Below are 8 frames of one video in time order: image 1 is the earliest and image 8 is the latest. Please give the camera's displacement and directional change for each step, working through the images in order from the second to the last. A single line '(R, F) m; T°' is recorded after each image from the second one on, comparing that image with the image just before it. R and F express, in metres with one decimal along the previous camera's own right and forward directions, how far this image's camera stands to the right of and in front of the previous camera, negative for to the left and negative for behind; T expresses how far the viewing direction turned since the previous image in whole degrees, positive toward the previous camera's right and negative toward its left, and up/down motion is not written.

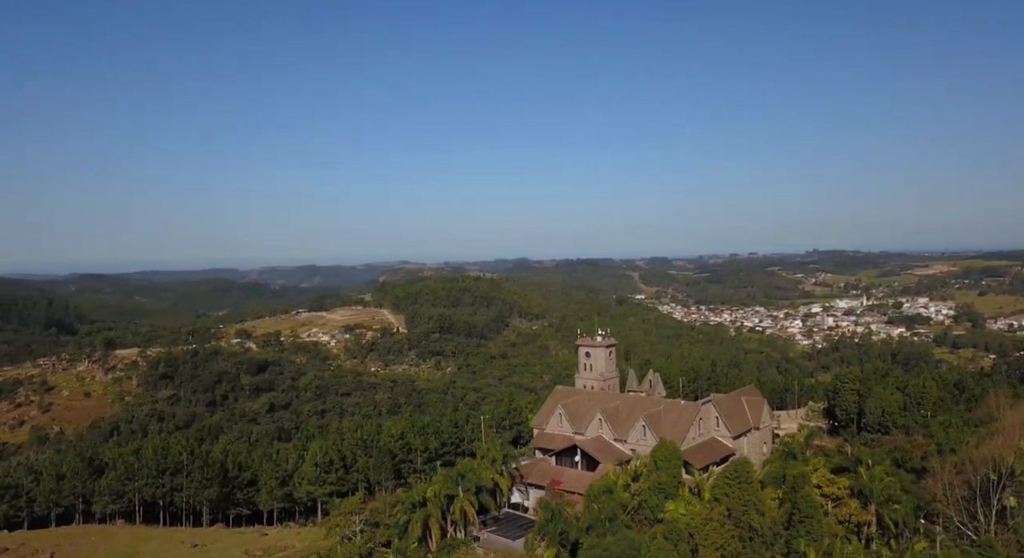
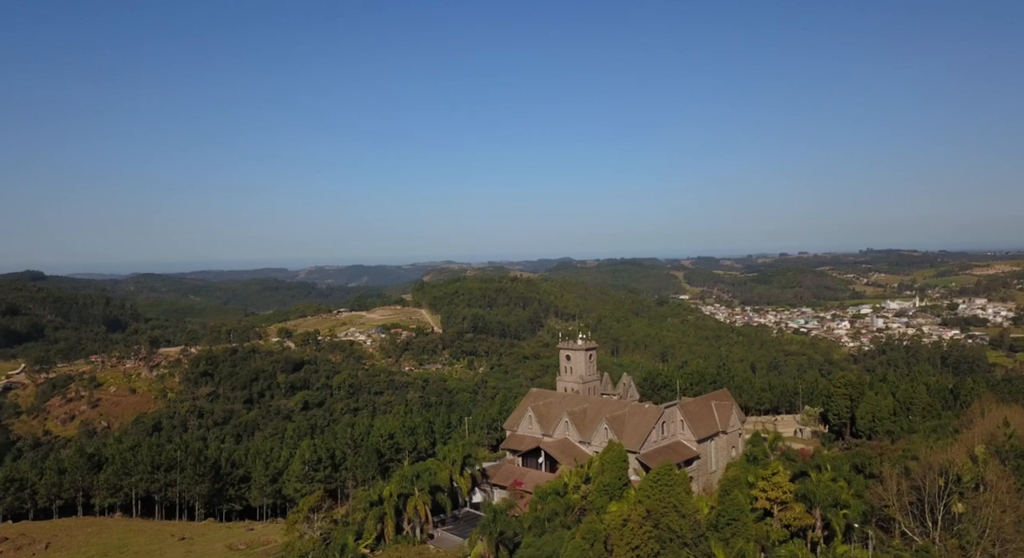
(+3.3, -0.5) m; -3°
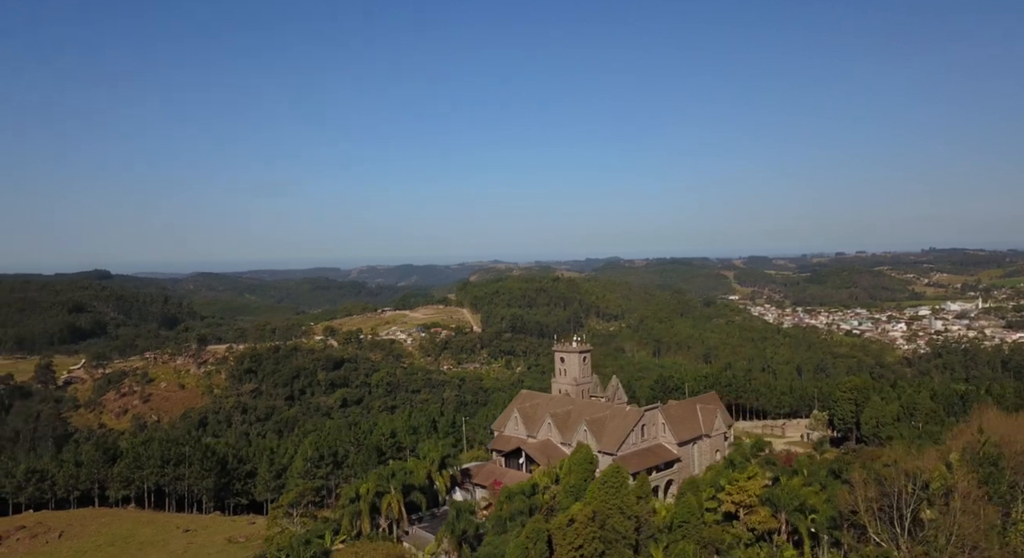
(+2.8, -0.4) m; -3°
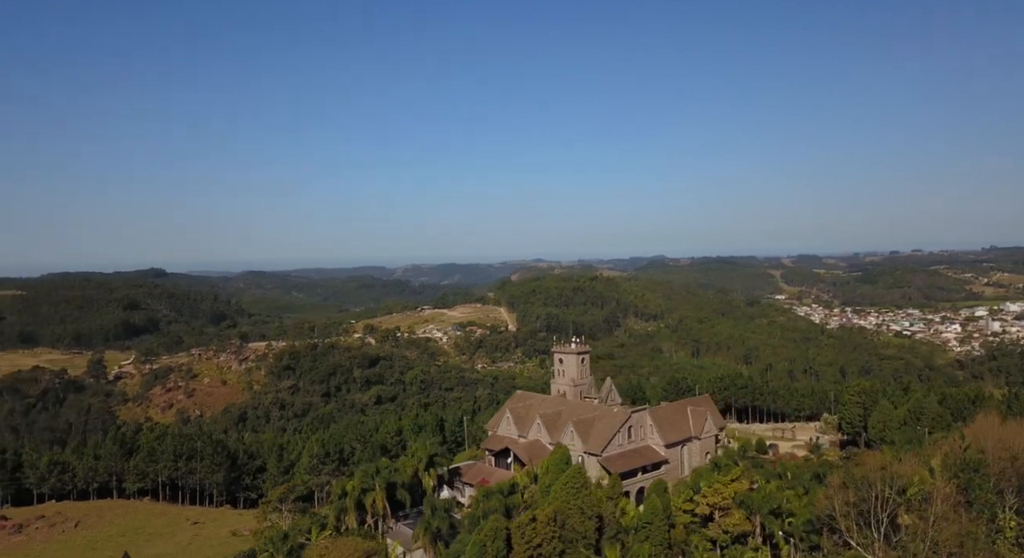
(+2.3, -0.4) m; -3°
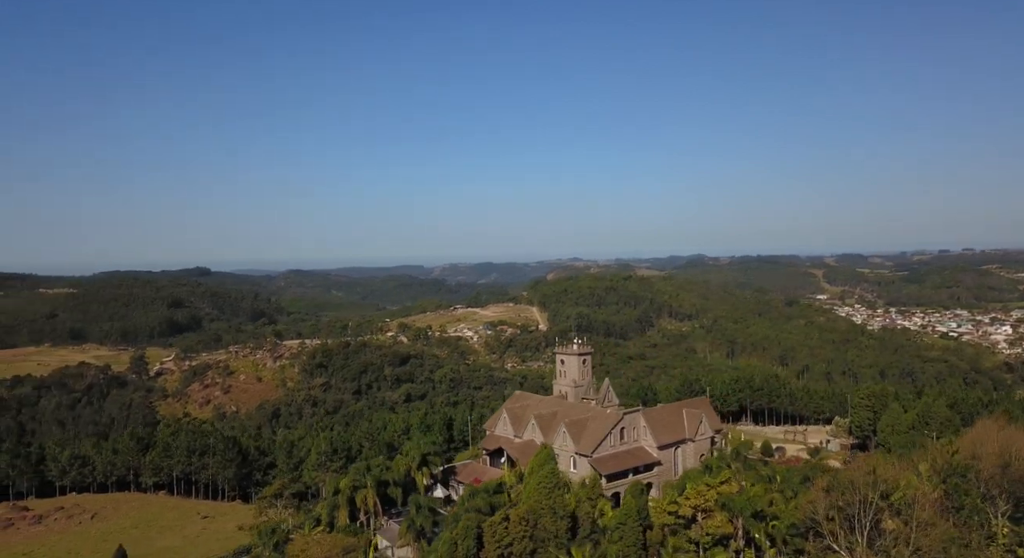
(+1.8, -0.3) m; -3°
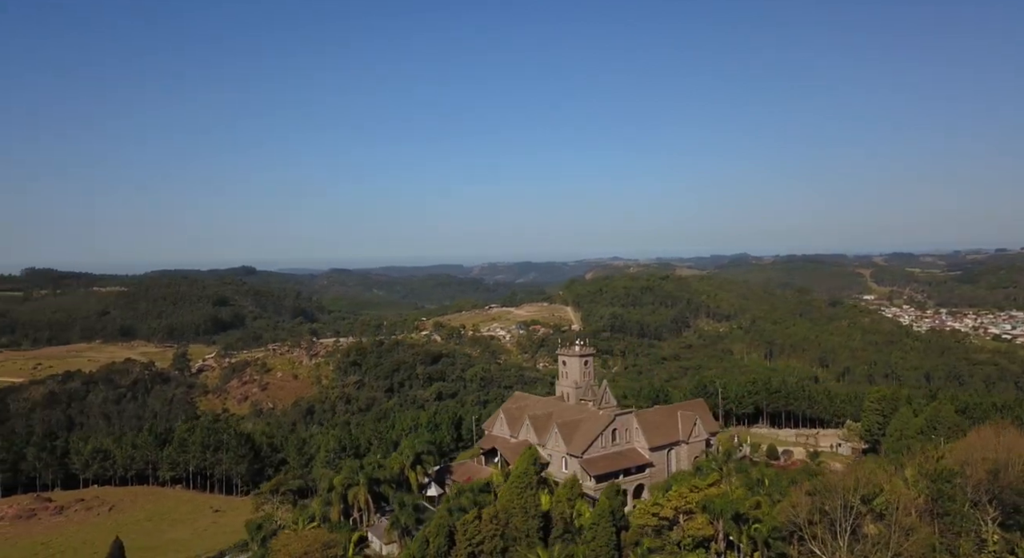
(+1.9, -0.3) m; -3°
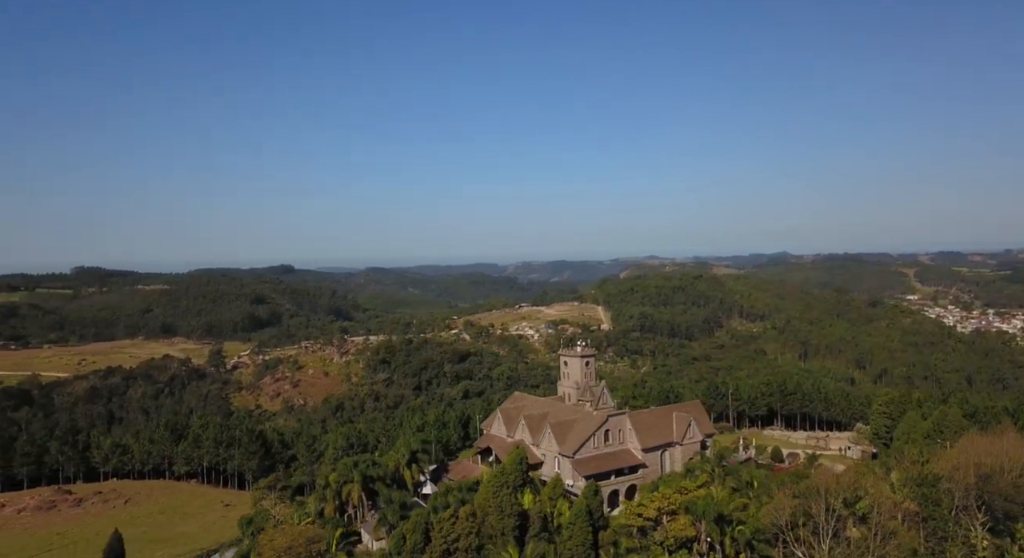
(+1.7, -0.3) m; -2°
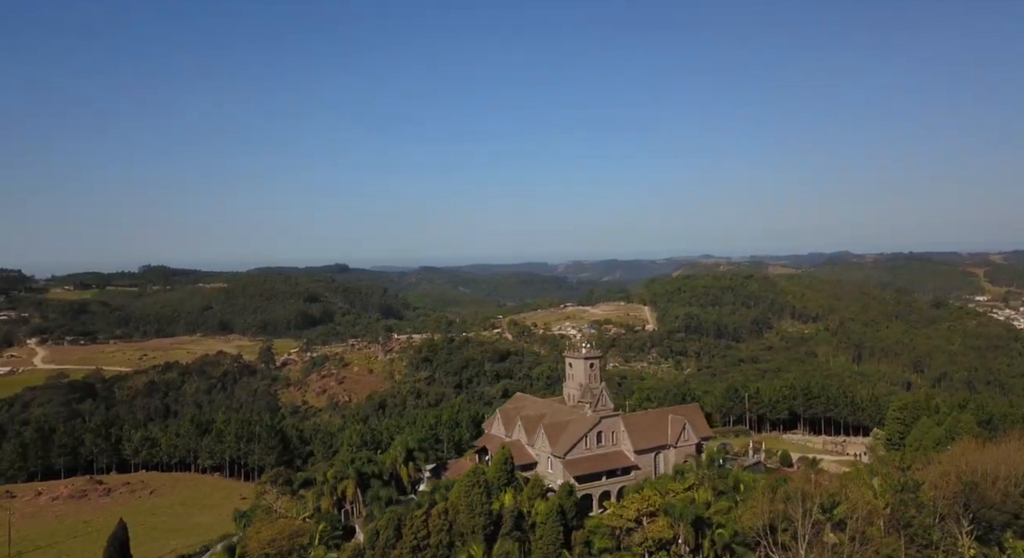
(+2.4, -0.5) m; -4°
